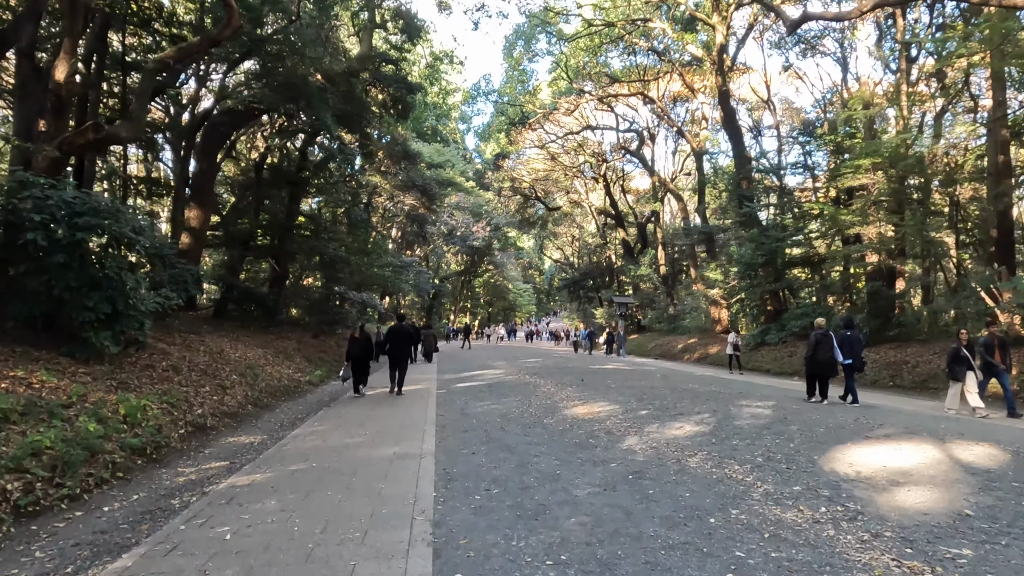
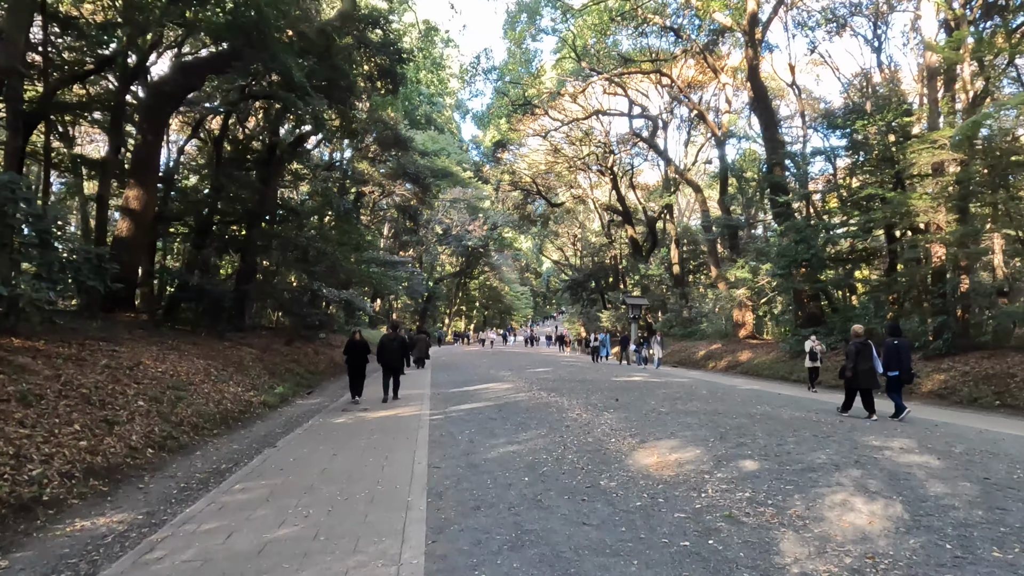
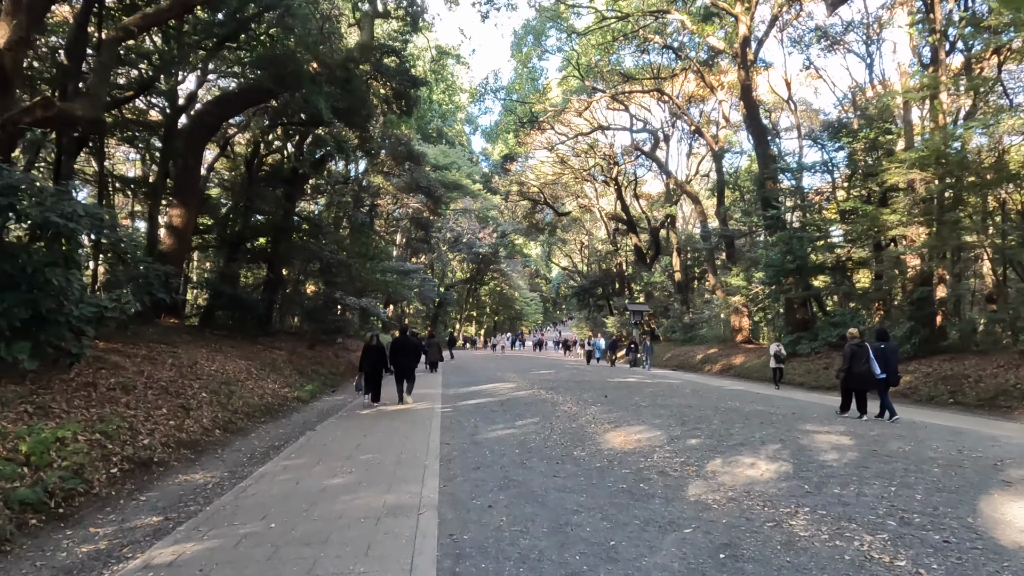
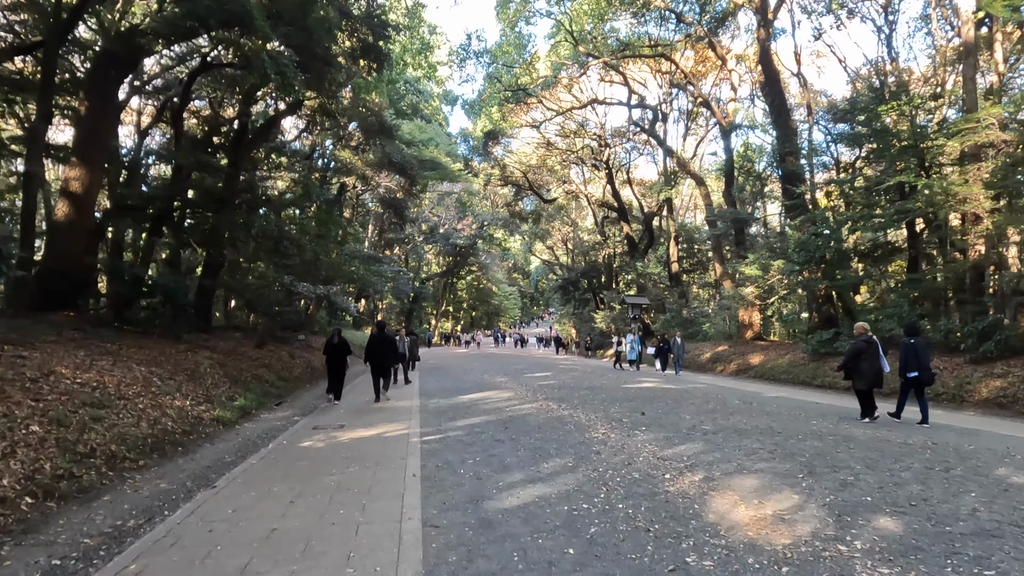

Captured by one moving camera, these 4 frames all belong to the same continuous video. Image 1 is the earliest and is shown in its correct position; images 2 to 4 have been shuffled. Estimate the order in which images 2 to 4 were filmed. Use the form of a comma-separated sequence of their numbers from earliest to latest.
3, 2, 4
